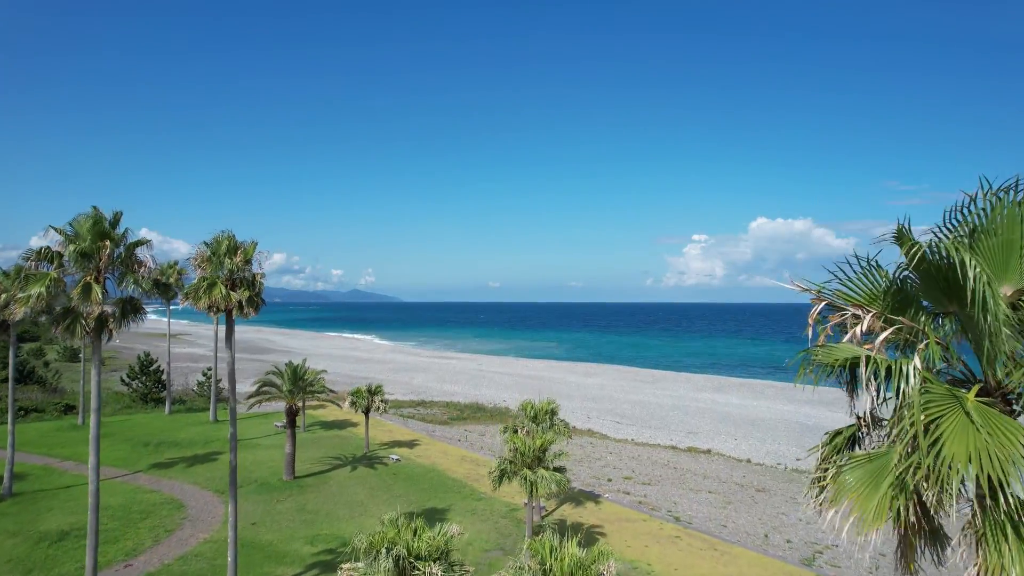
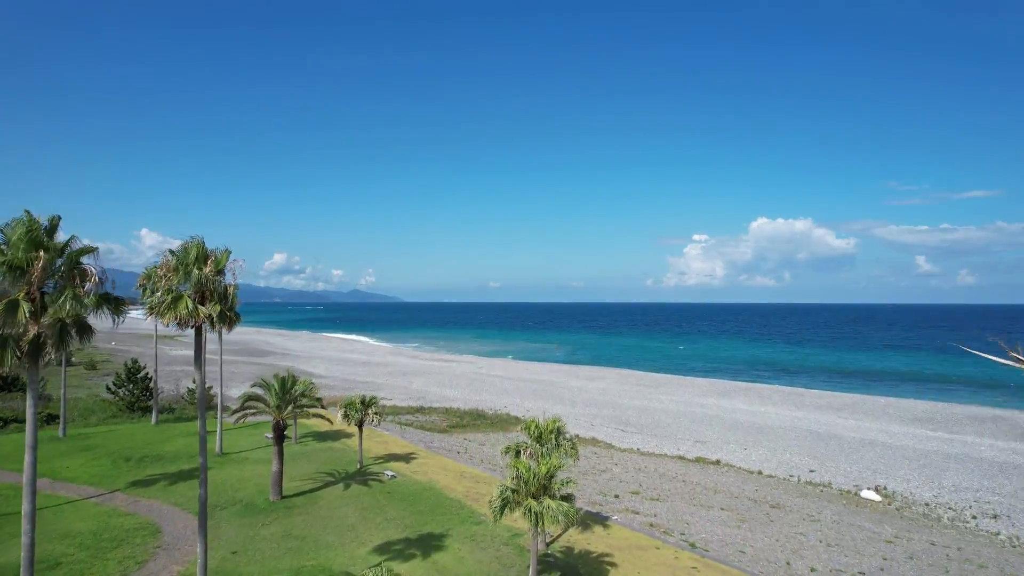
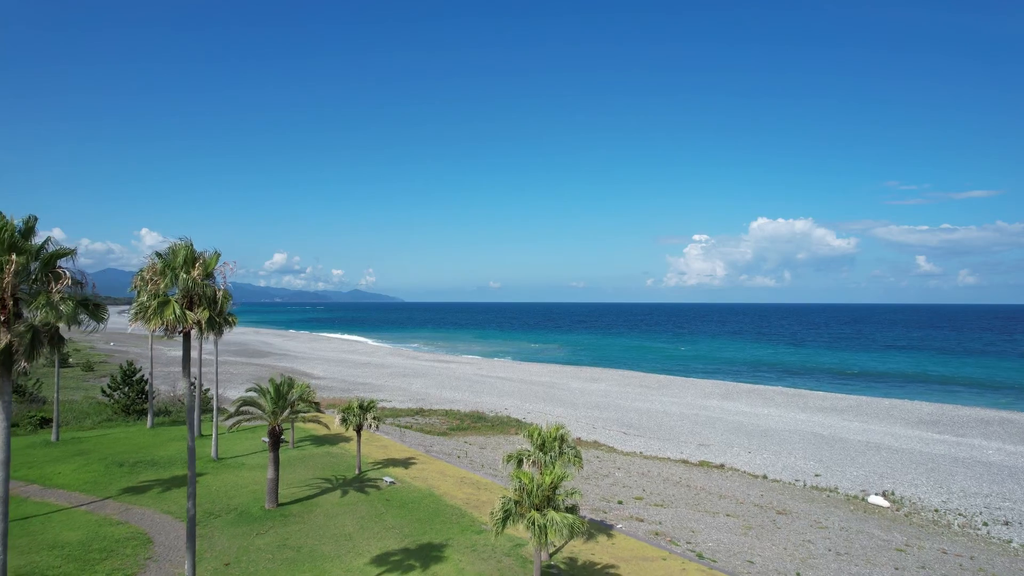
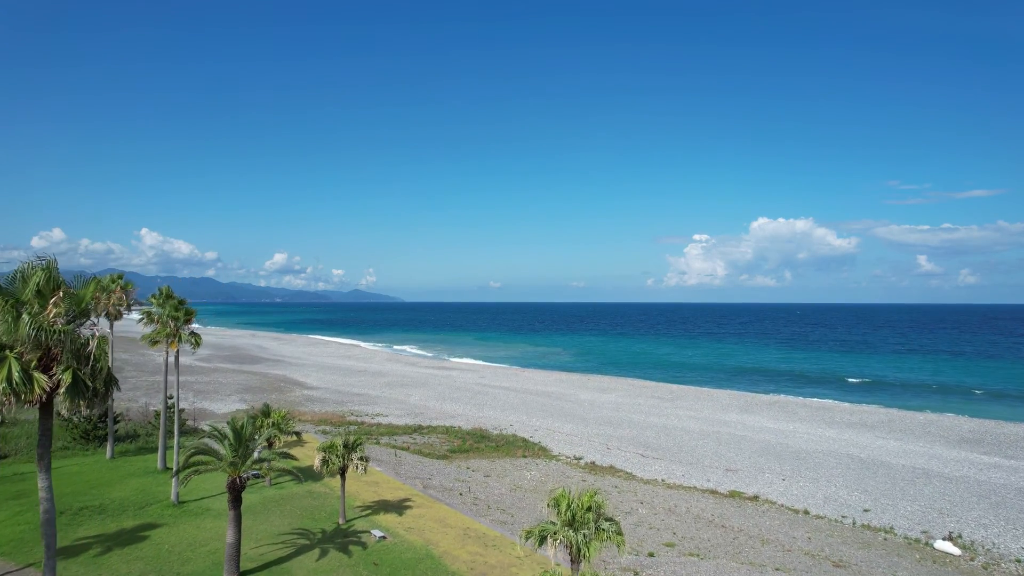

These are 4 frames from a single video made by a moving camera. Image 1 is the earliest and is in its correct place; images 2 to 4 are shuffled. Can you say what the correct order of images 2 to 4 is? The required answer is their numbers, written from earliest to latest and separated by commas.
2, 3, 4
